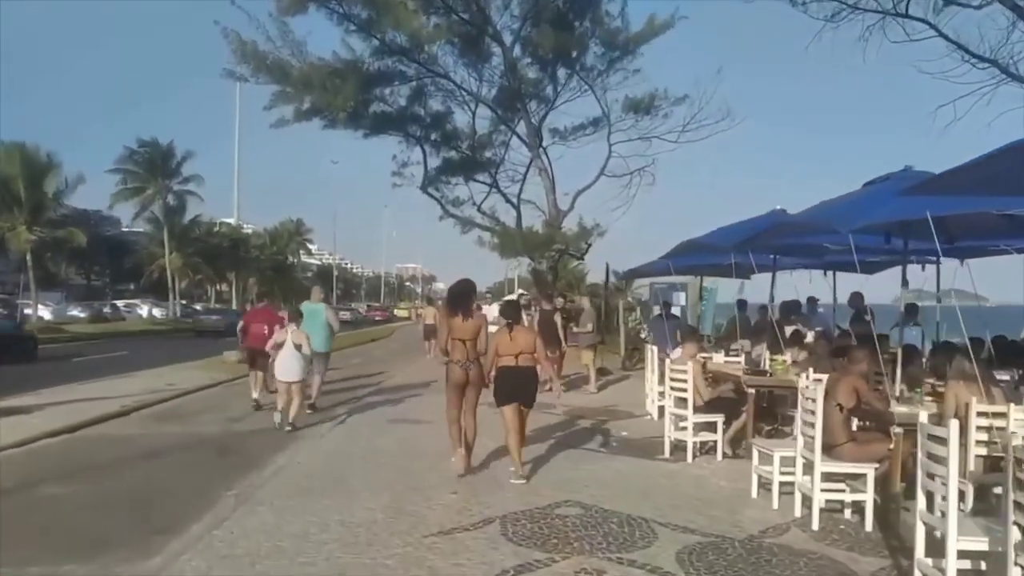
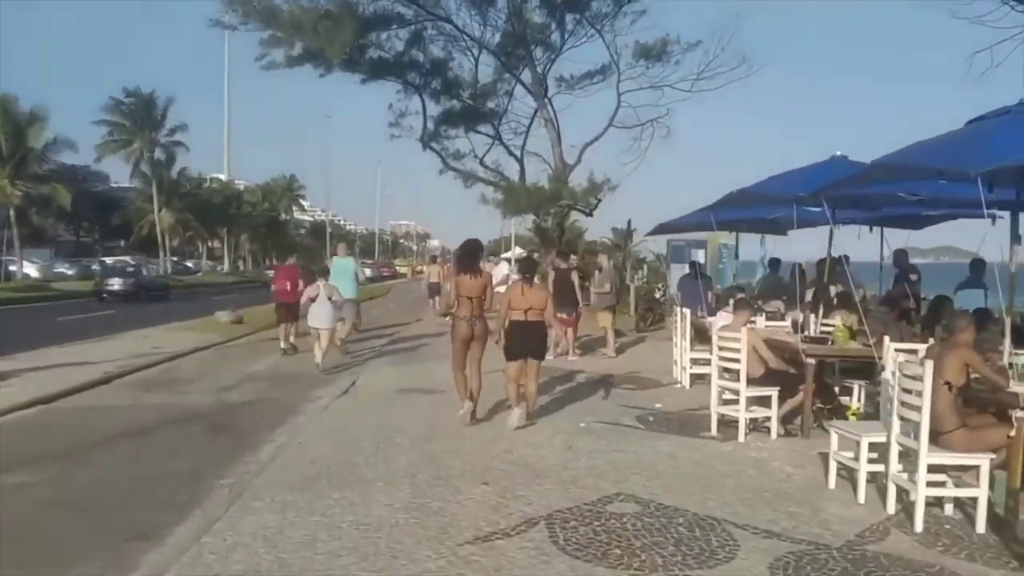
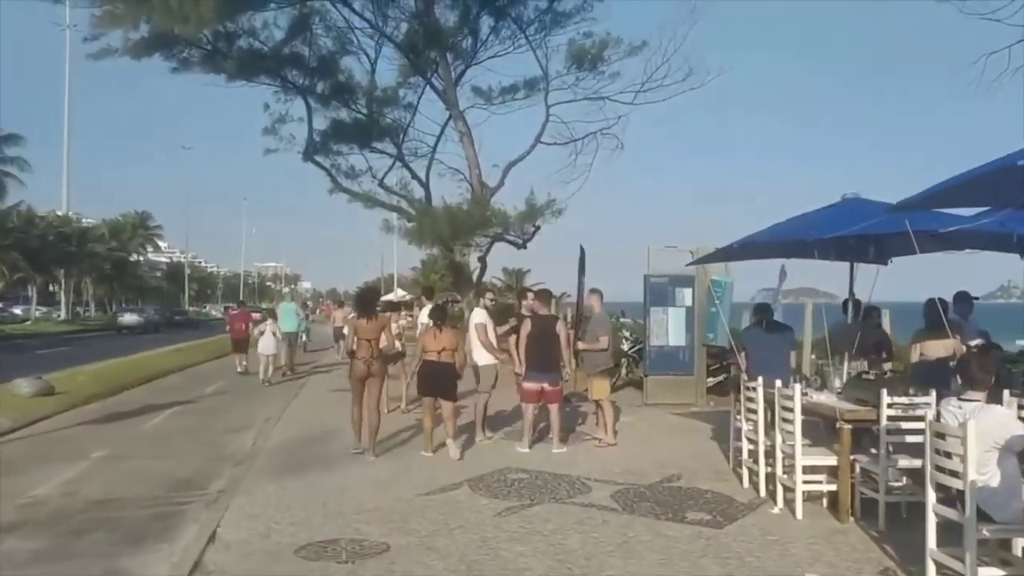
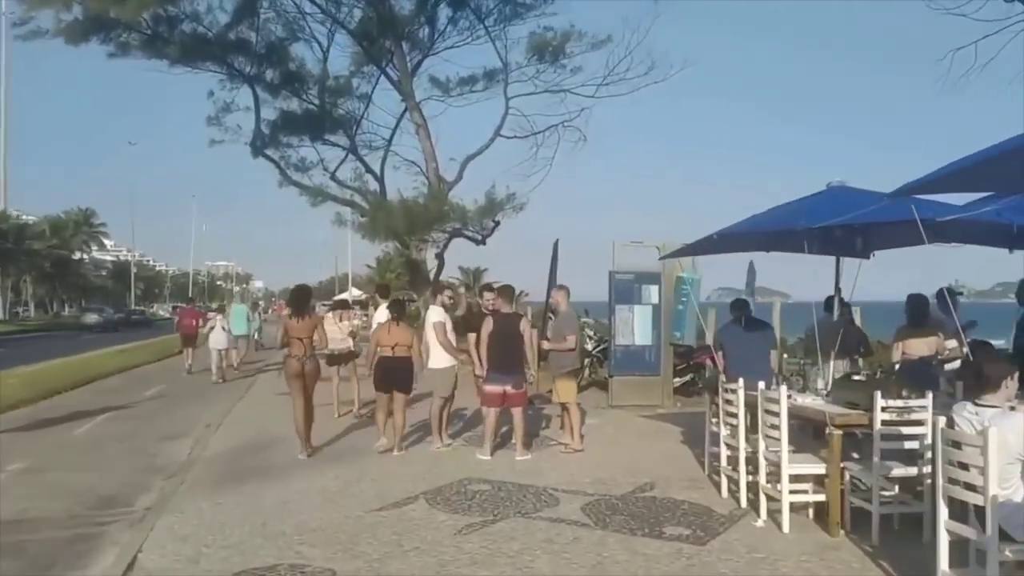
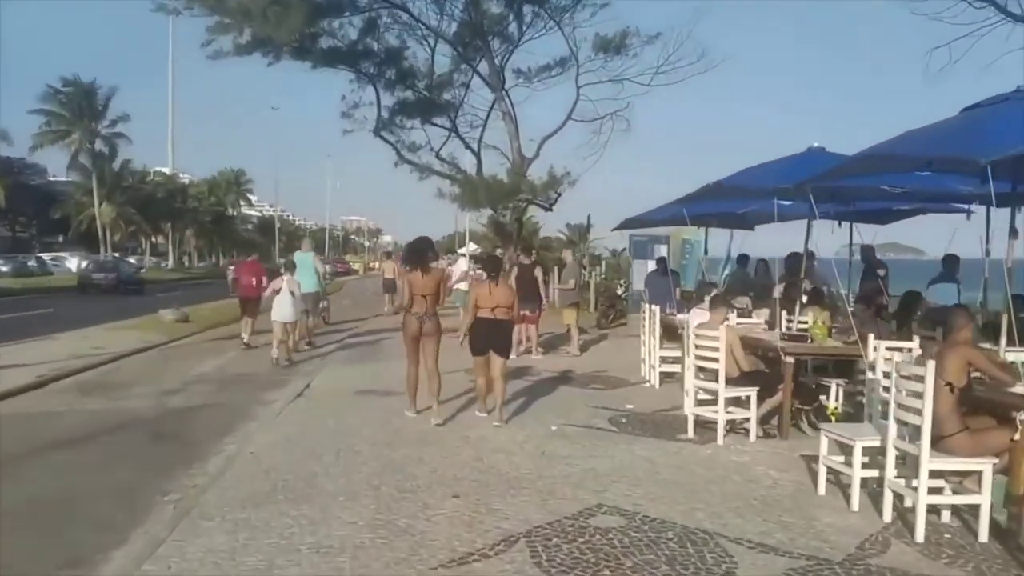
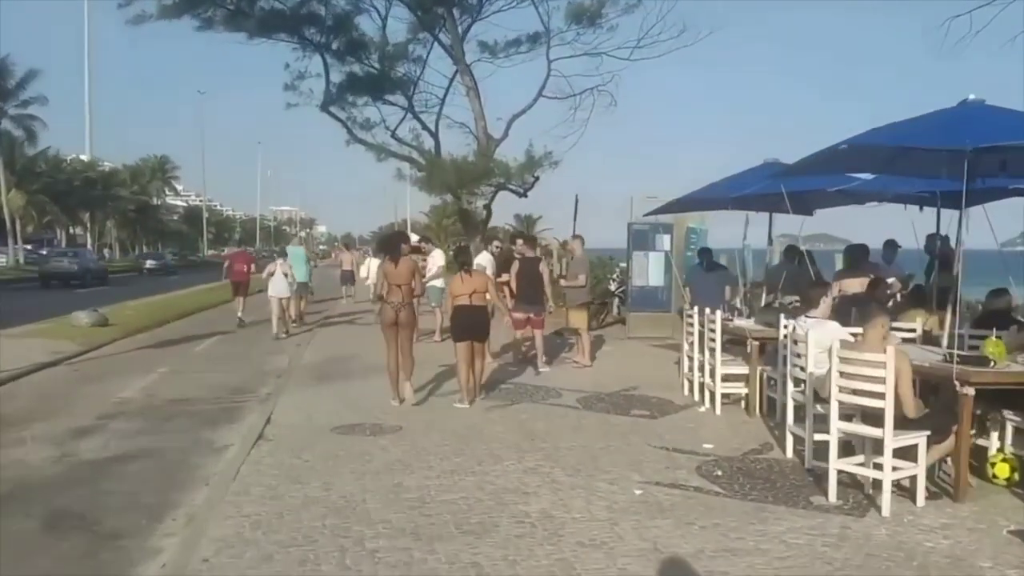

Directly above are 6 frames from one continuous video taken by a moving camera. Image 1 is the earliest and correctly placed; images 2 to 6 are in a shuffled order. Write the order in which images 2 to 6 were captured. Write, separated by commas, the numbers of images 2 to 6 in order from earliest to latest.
2, 5, 6, 3, 4
